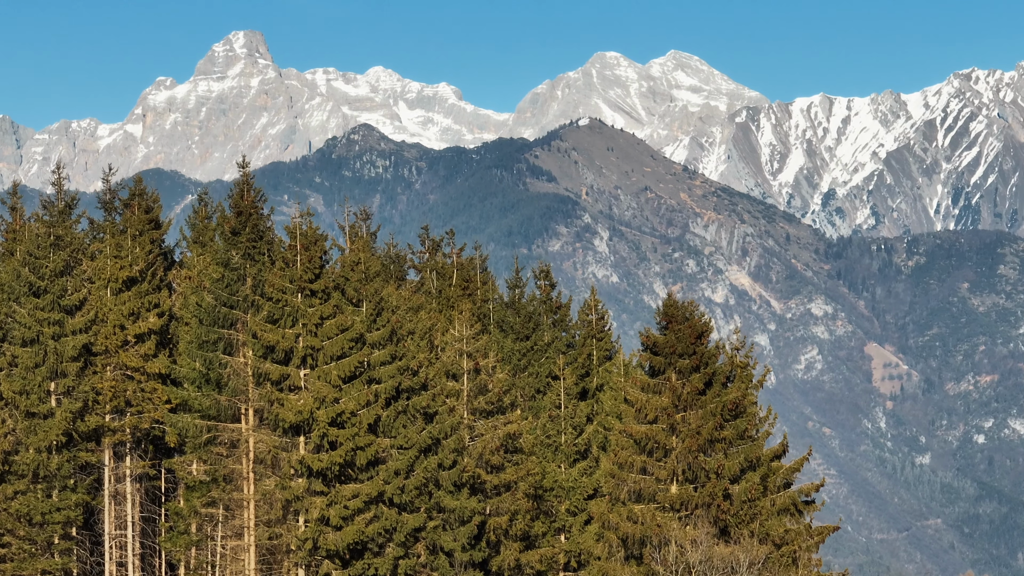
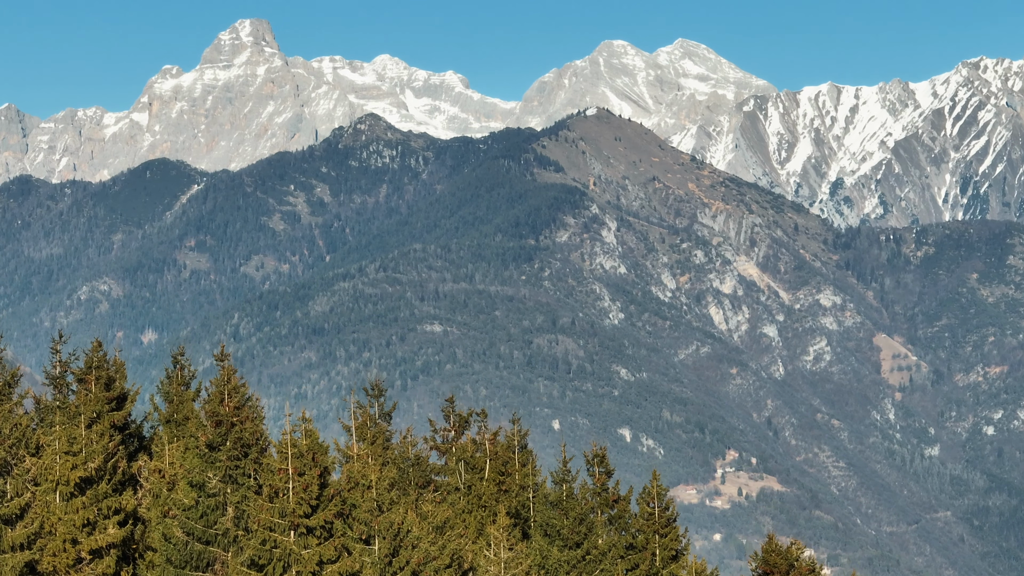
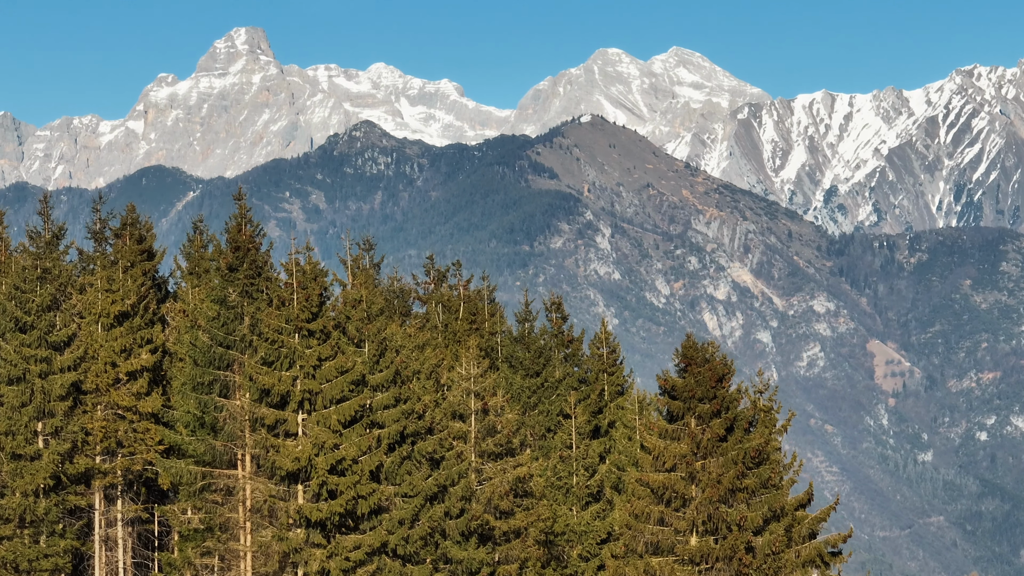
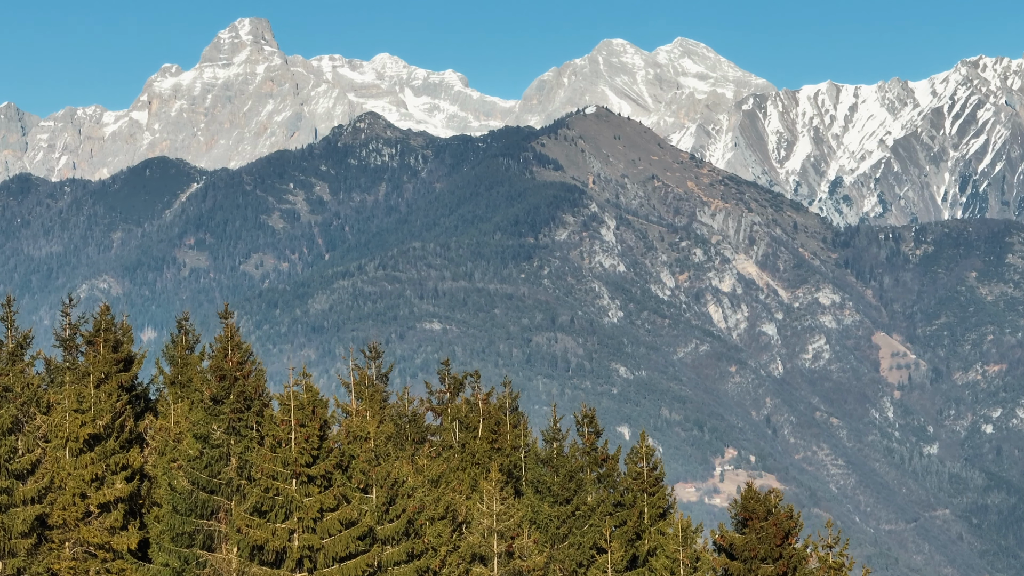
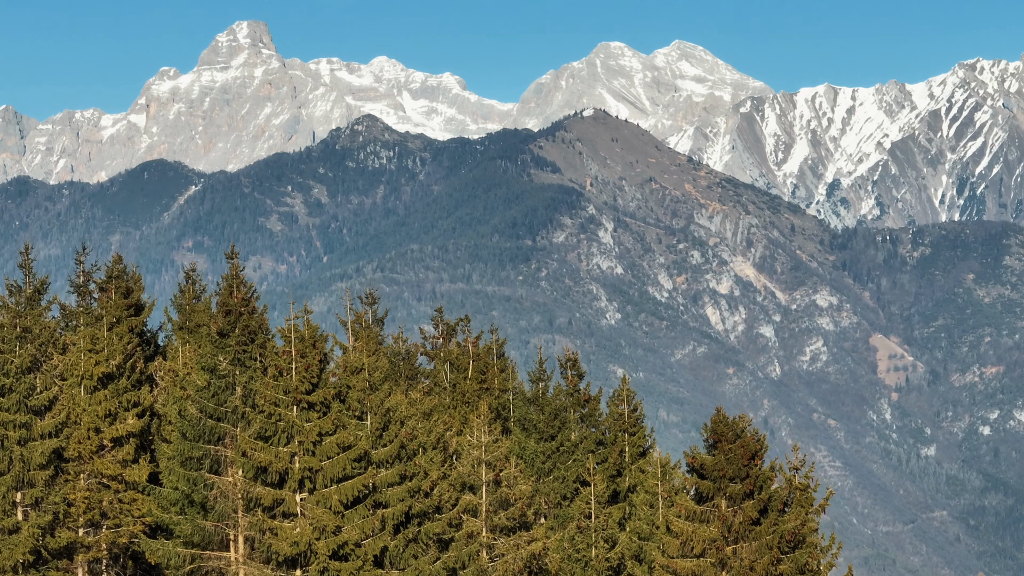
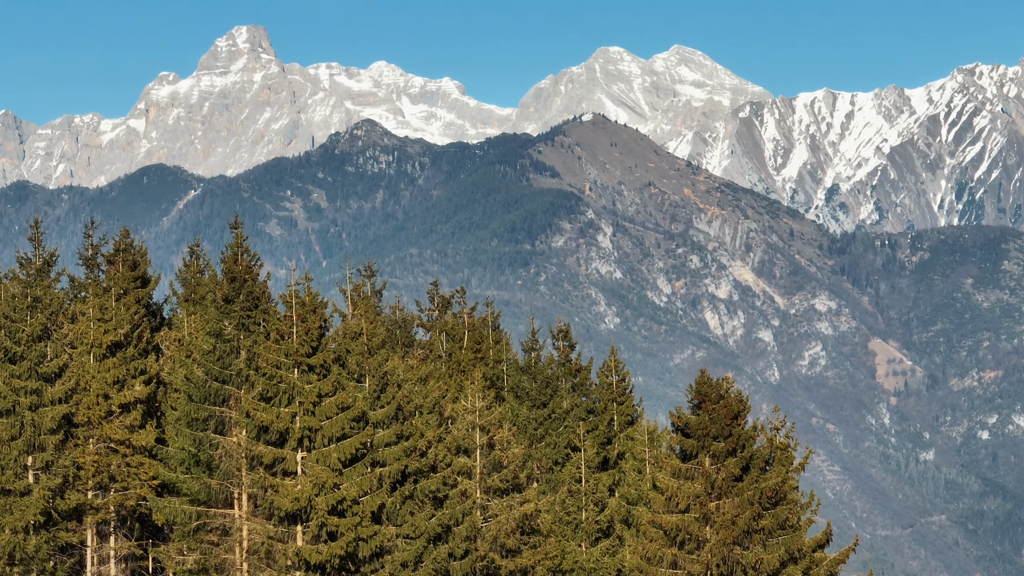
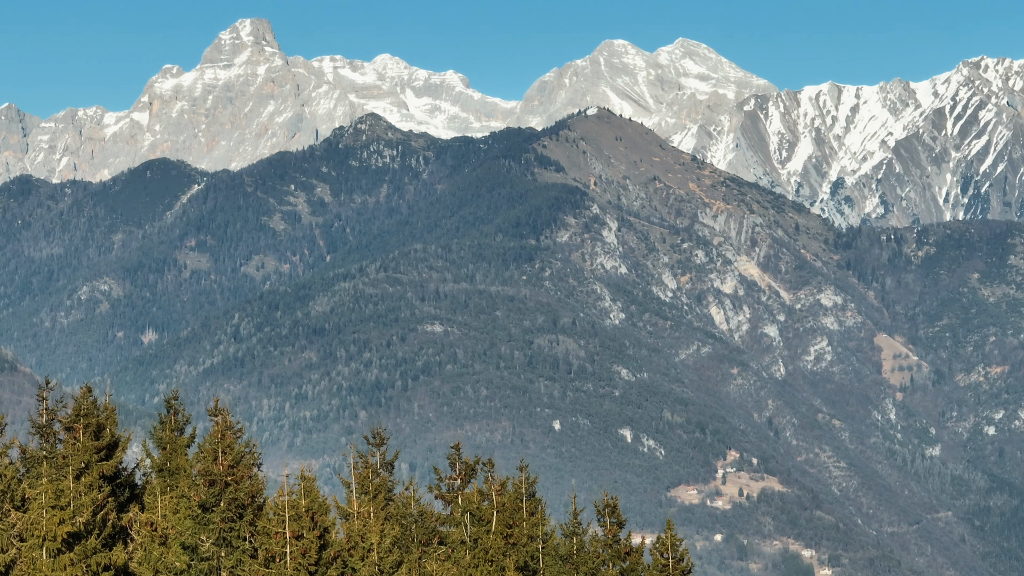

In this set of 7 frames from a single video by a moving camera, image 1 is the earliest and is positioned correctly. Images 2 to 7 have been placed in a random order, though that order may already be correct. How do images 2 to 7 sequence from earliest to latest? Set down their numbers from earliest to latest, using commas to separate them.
3, 6, 5, 4, 2, 7
